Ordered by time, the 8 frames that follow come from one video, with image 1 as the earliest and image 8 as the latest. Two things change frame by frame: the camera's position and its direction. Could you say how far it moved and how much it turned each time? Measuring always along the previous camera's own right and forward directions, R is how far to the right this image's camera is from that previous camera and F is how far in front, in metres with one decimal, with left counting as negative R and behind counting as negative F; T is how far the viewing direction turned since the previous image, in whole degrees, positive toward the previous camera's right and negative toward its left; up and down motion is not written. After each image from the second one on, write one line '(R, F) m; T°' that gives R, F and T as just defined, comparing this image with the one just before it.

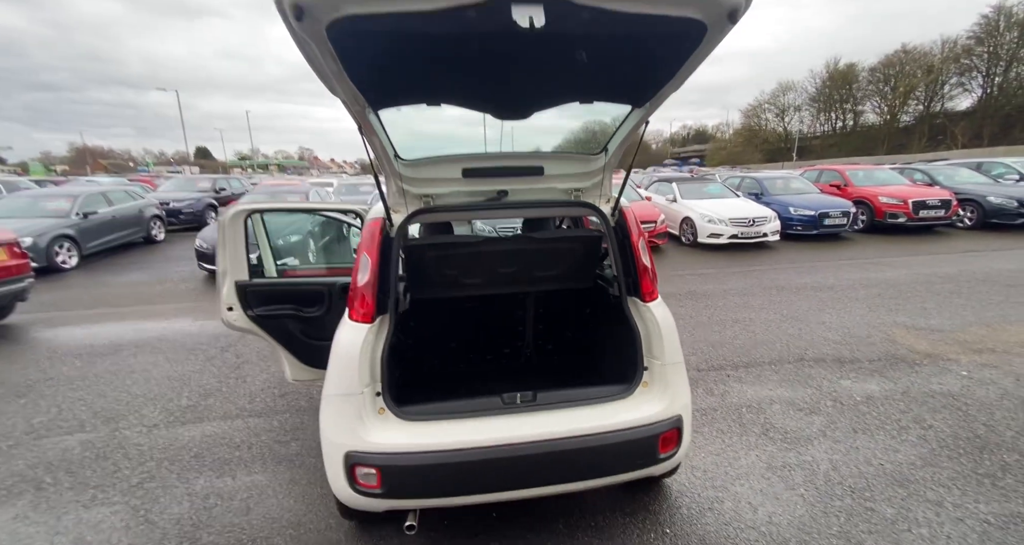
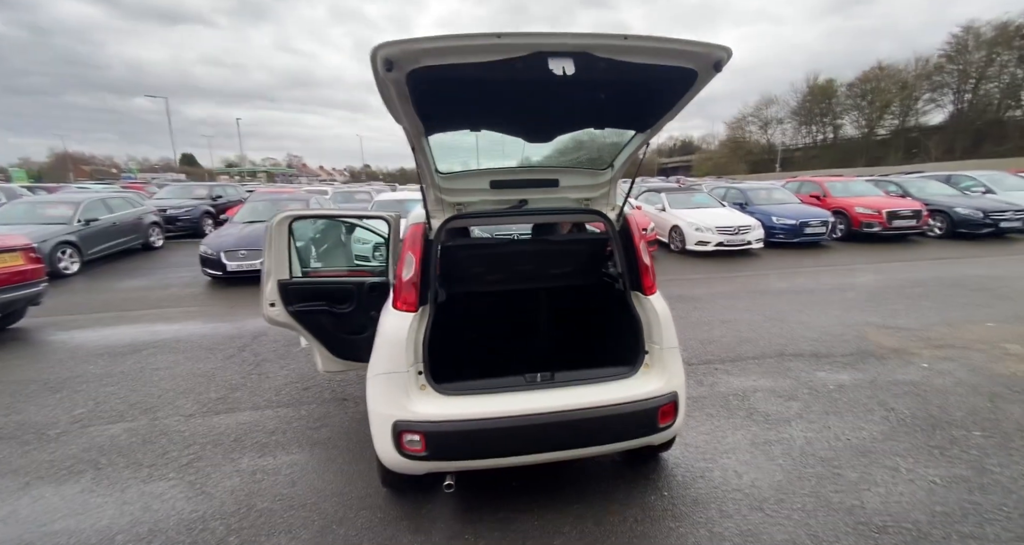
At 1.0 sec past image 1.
(-0.2, -0.3) m; +1°
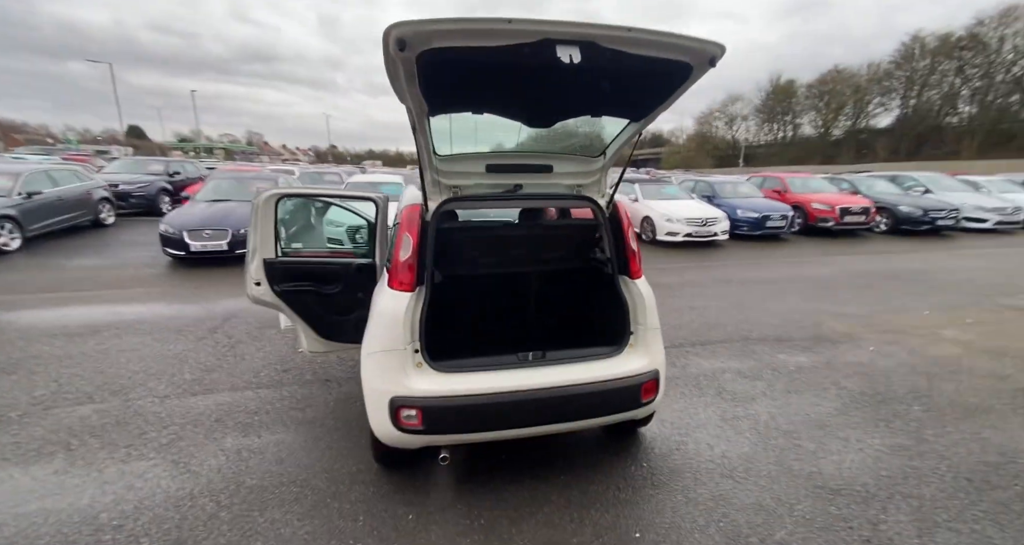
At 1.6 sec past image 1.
(-0.1, -0.1) m; +4°
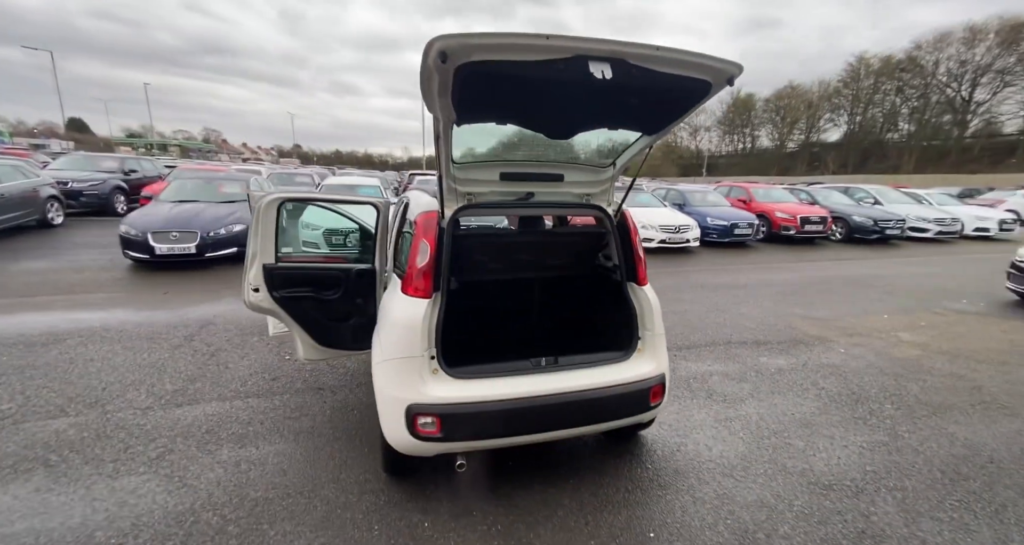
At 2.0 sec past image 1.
(-0.2, 0.0) m; +4°
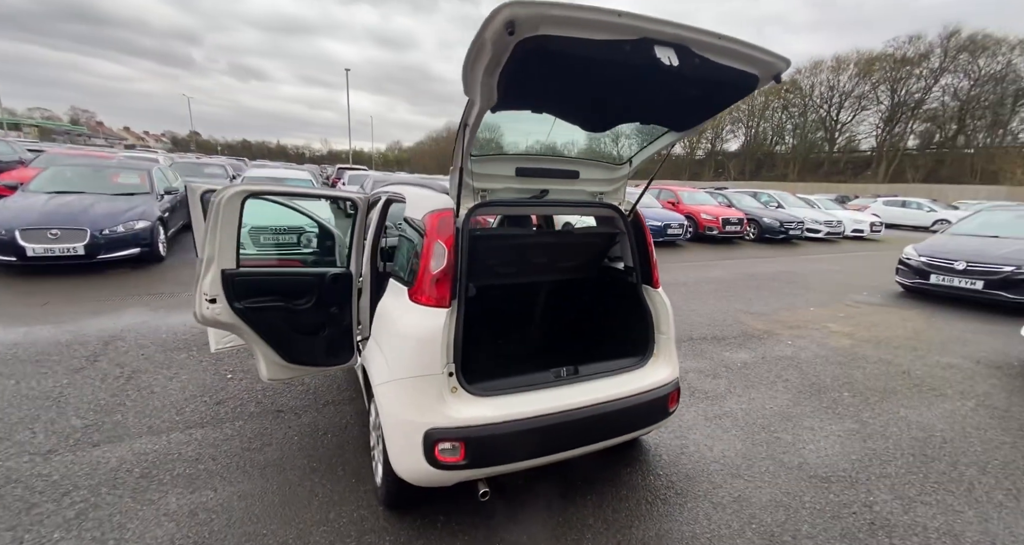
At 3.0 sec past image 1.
(-0.4, +0.2) m; +9°
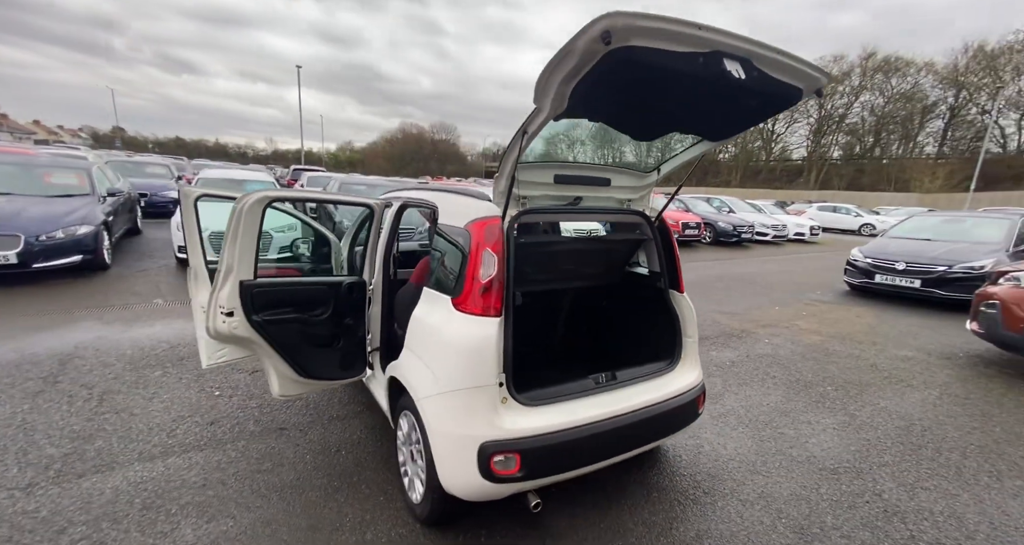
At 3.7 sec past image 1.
(-0.4, 0.0) m; +6°
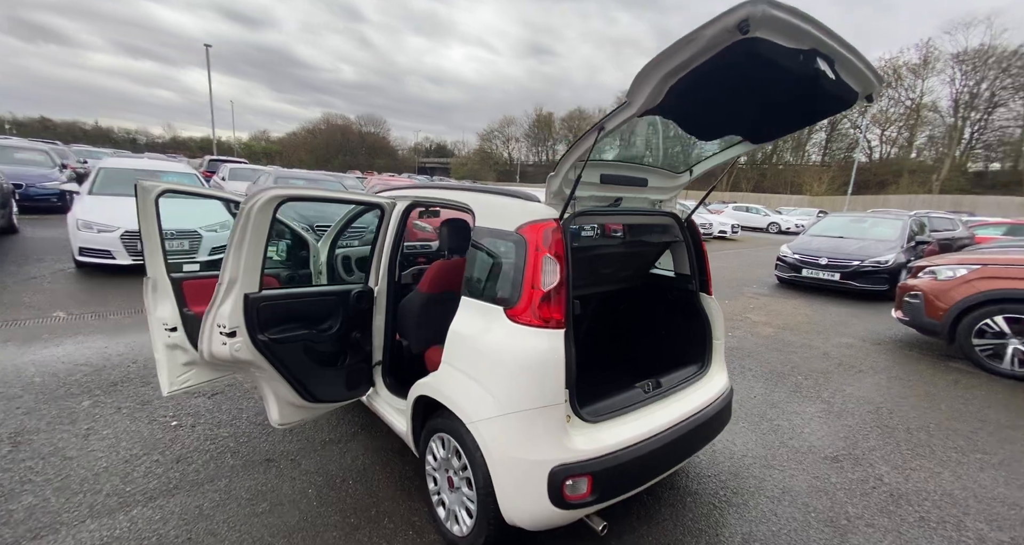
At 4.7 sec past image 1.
(-0.5, +0.2) m; +9°
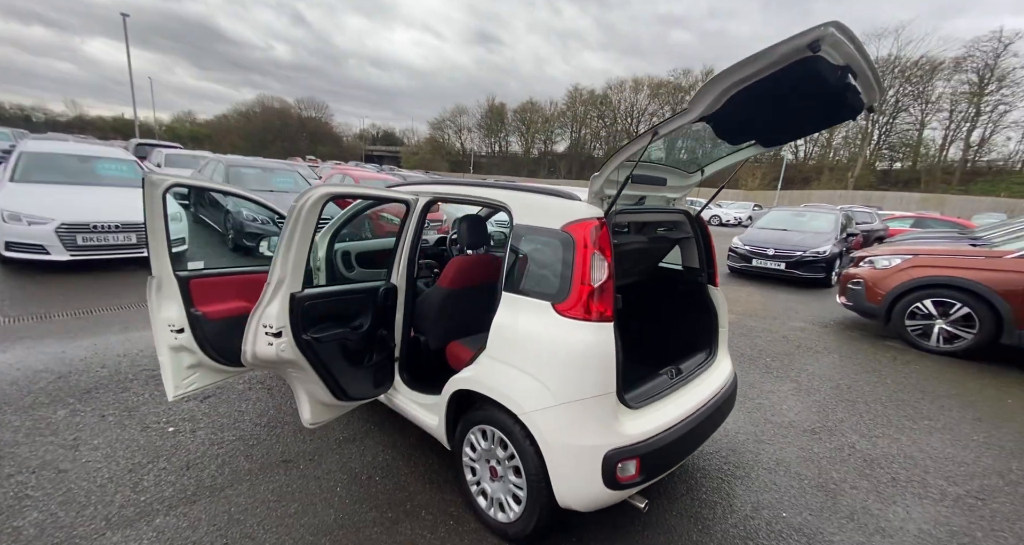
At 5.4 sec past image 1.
(-0.4, 0.0) m; +6°
